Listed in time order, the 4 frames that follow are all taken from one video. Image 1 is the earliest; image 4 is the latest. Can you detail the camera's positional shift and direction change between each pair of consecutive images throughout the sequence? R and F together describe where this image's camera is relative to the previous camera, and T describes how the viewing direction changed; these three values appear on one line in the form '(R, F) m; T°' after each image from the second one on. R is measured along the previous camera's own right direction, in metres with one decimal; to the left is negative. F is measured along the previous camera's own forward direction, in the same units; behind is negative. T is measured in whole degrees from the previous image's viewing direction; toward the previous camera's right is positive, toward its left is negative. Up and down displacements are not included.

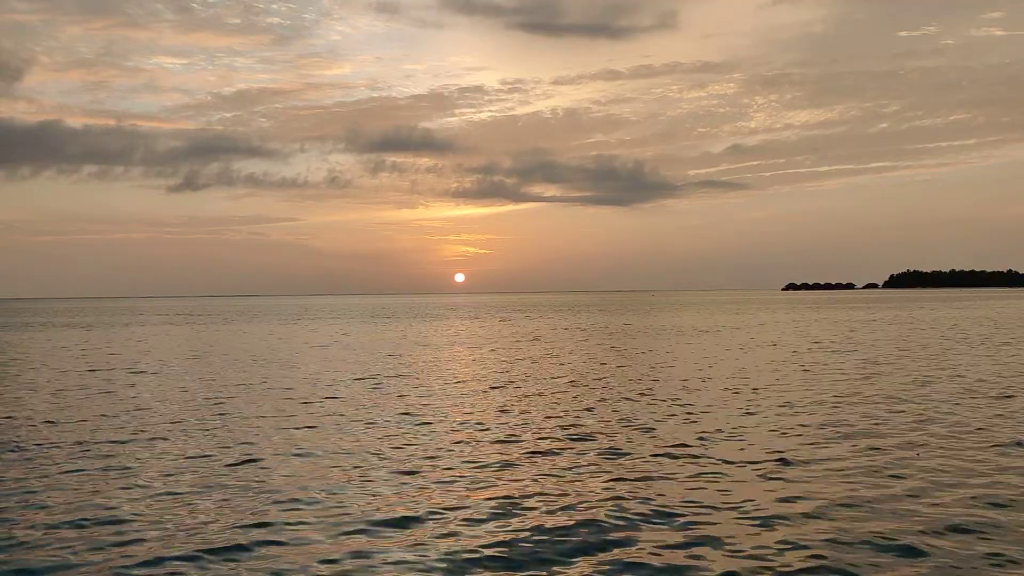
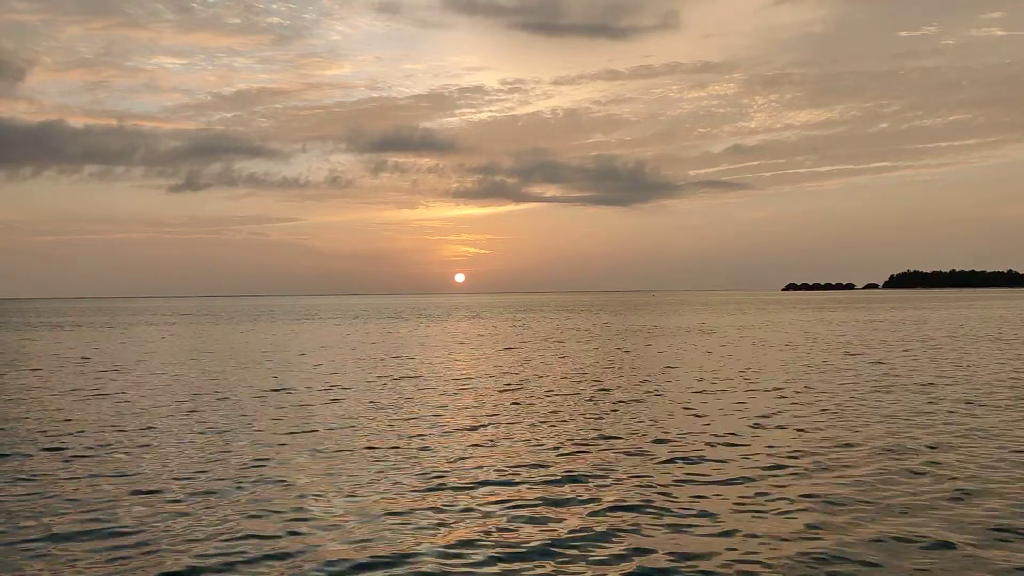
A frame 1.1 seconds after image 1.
(-0.8, -0.9) m; 0°
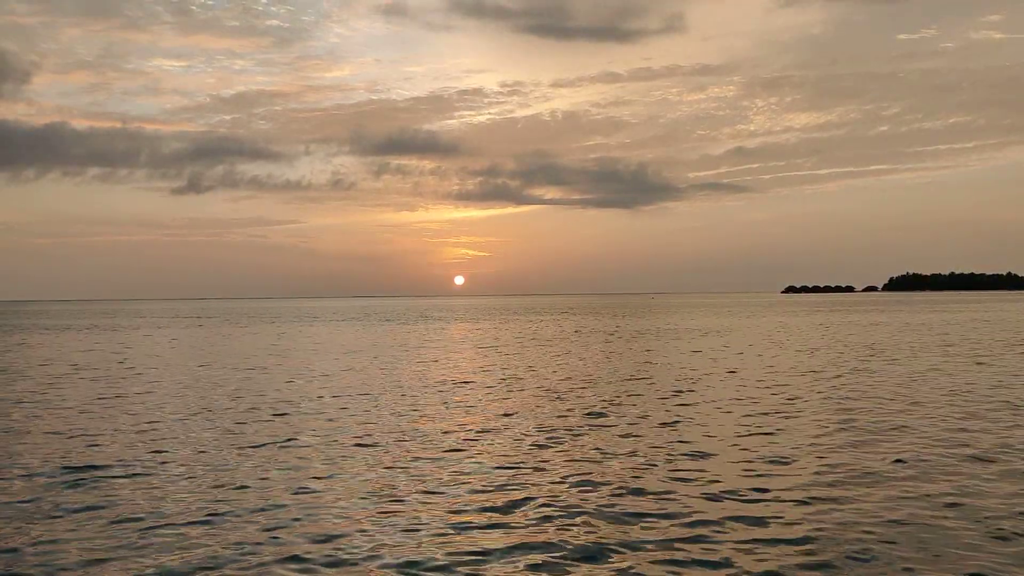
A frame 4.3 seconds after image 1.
(-1.5, +0.4) m; 0°
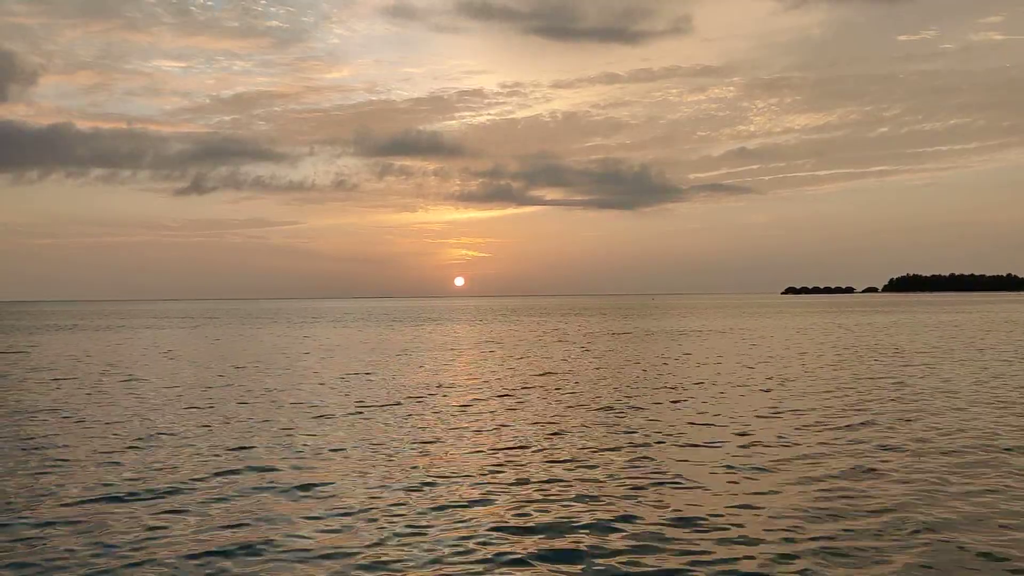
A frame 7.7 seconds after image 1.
(-1.8, -0.3) m; 0°
